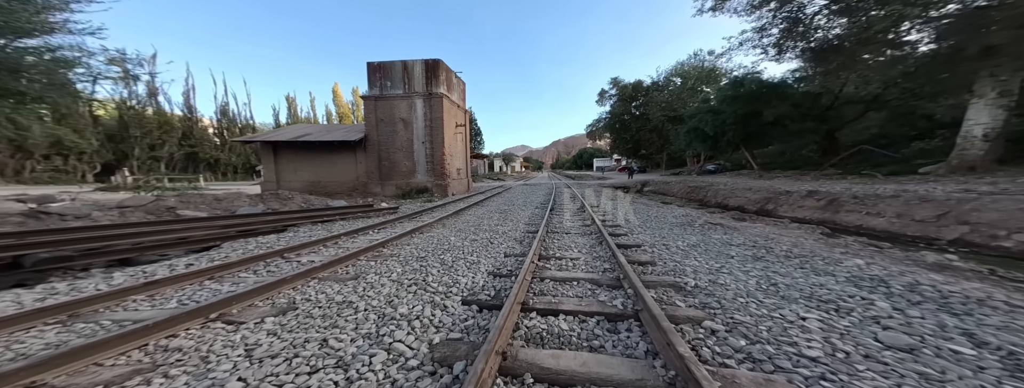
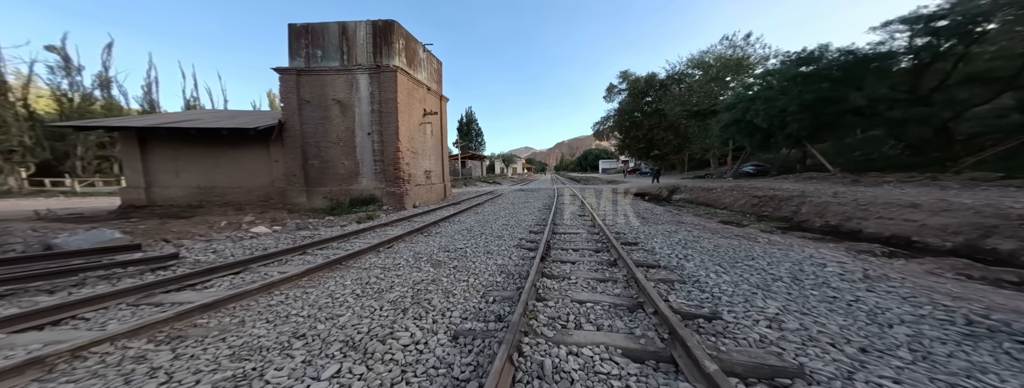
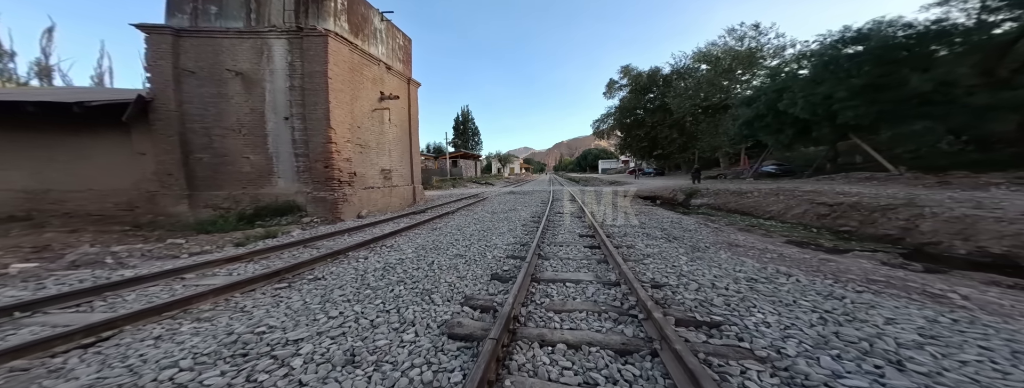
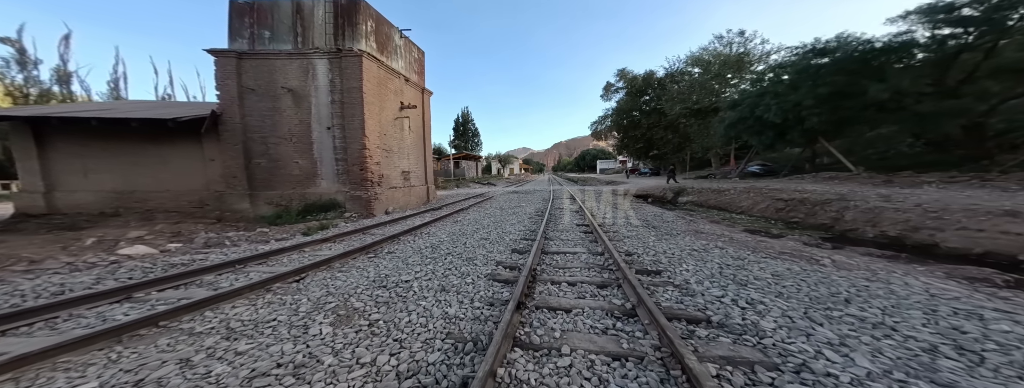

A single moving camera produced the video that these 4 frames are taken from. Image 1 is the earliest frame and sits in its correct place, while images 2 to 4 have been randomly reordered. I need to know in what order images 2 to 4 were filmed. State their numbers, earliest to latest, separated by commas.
2, 4, 3
